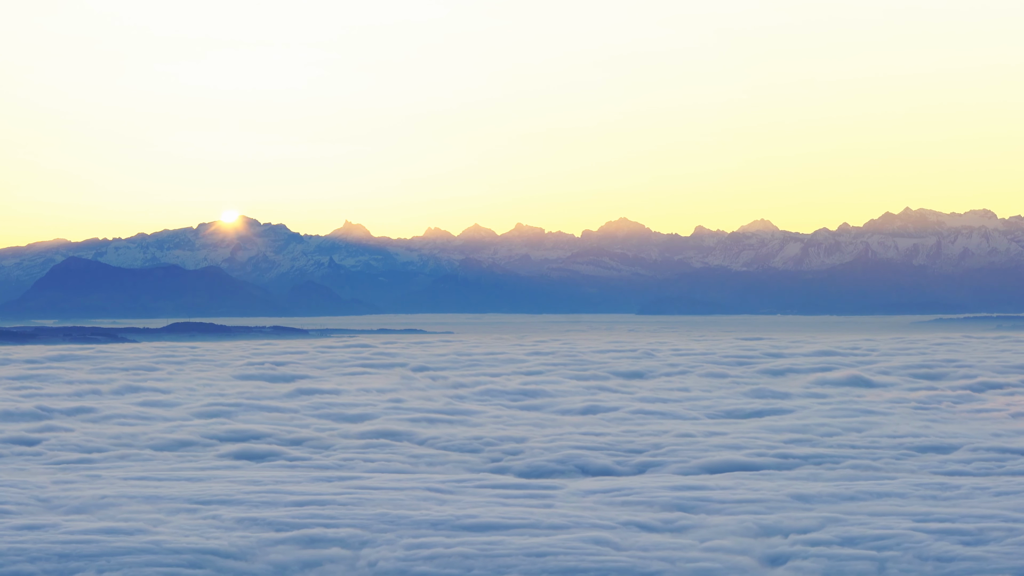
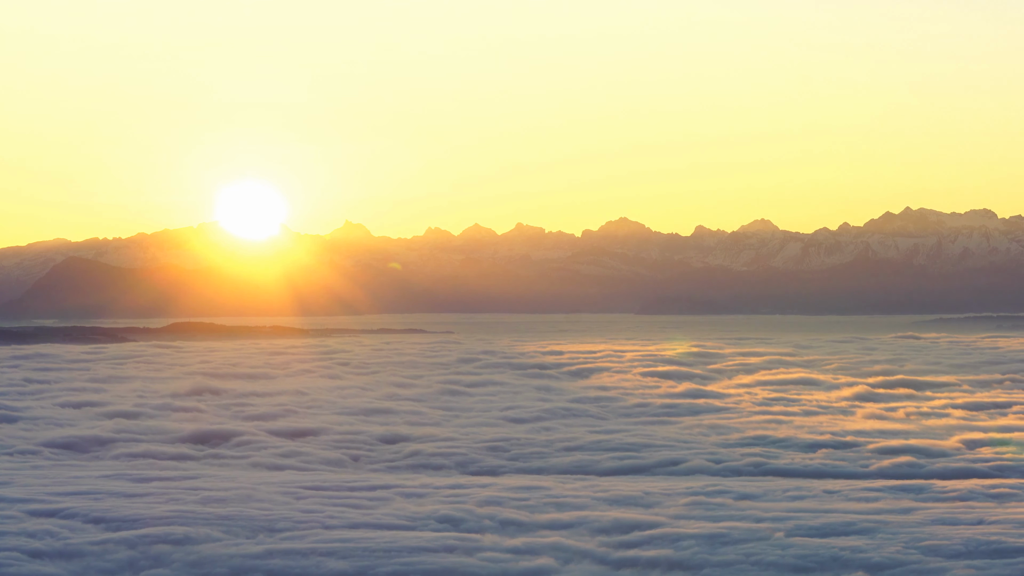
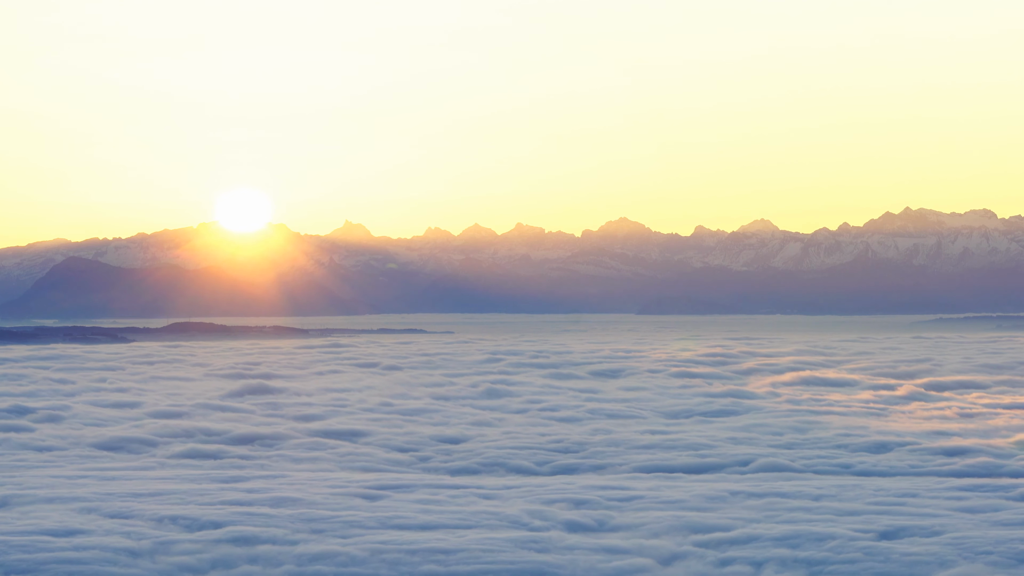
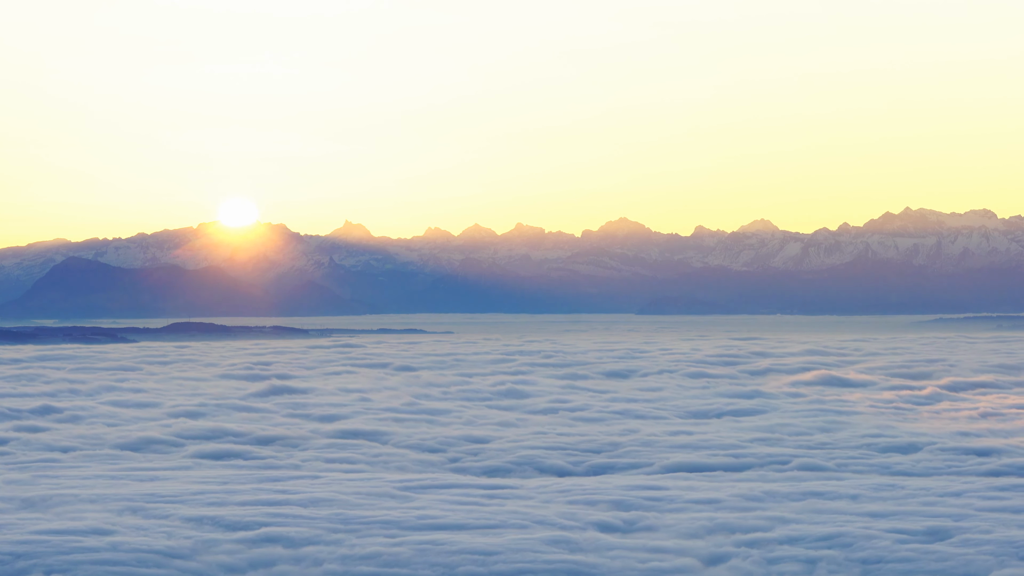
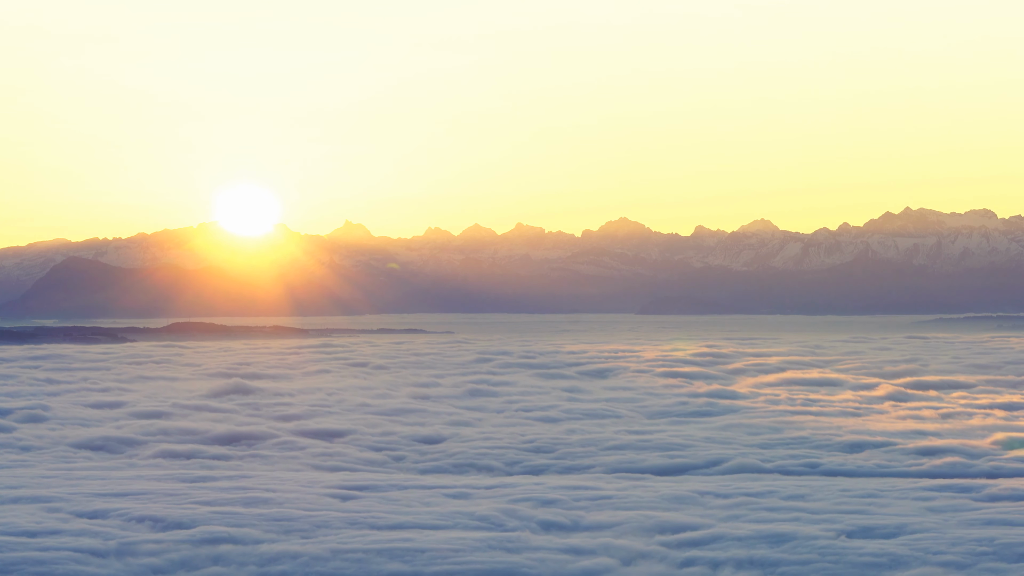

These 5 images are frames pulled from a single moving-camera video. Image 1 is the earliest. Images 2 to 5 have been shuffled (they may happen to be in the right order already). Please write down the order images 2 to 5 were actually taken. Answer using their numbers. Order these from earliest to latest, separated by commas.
4, 3, 5, 2
